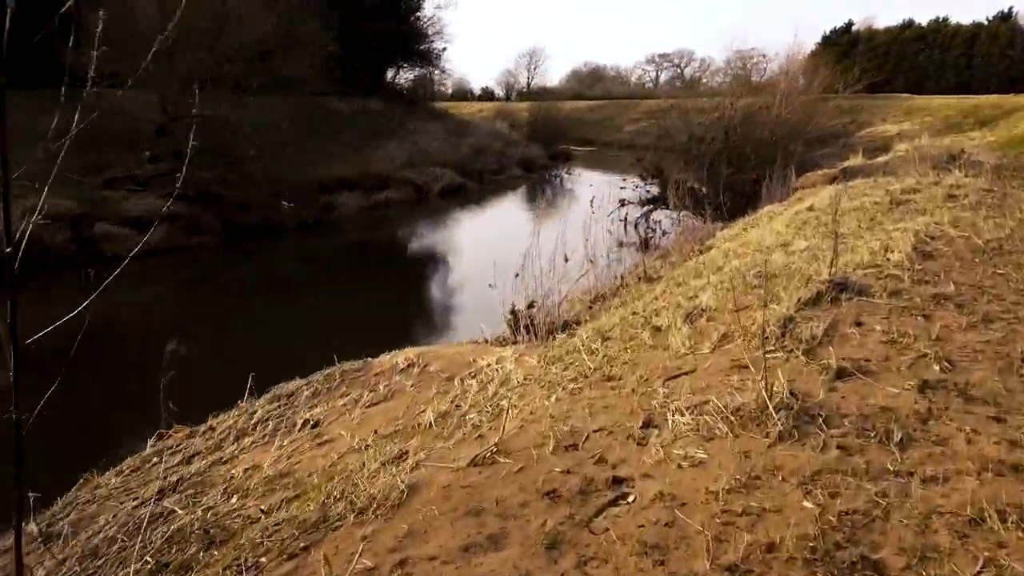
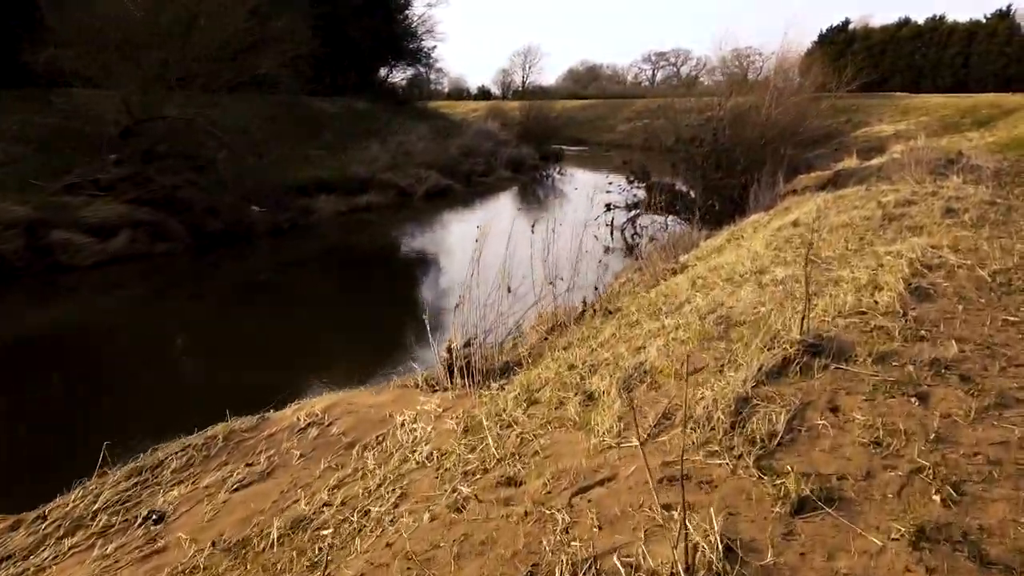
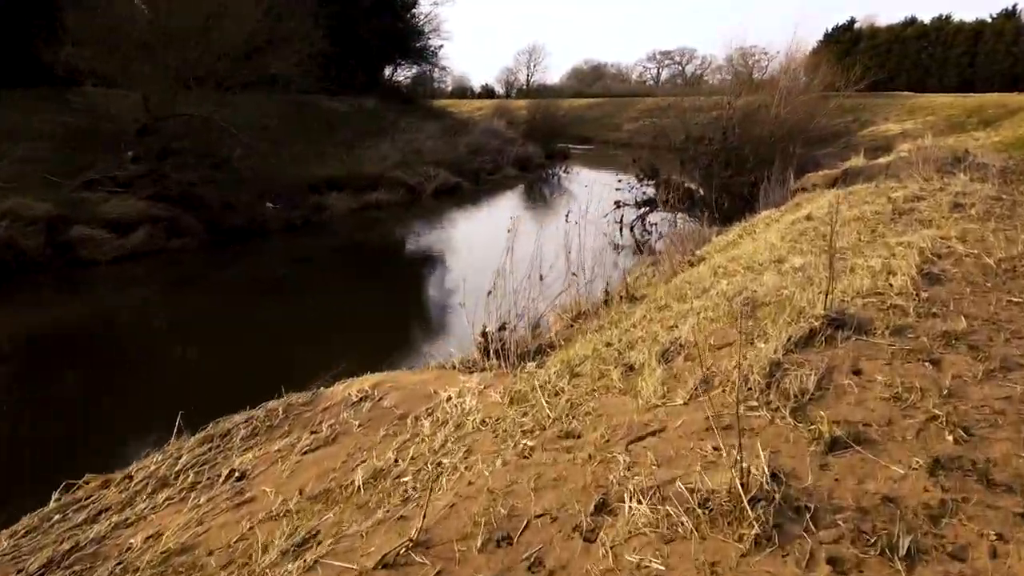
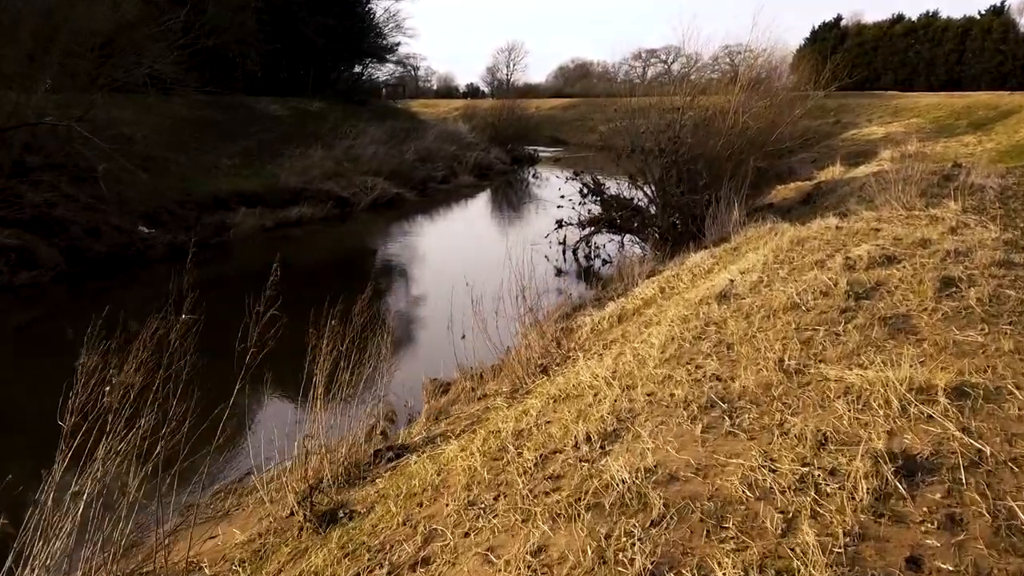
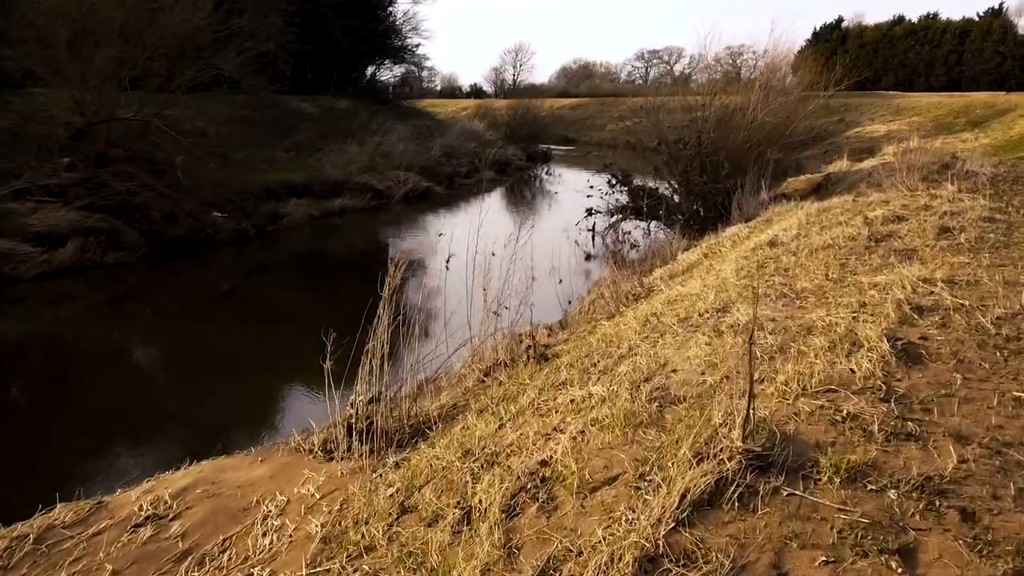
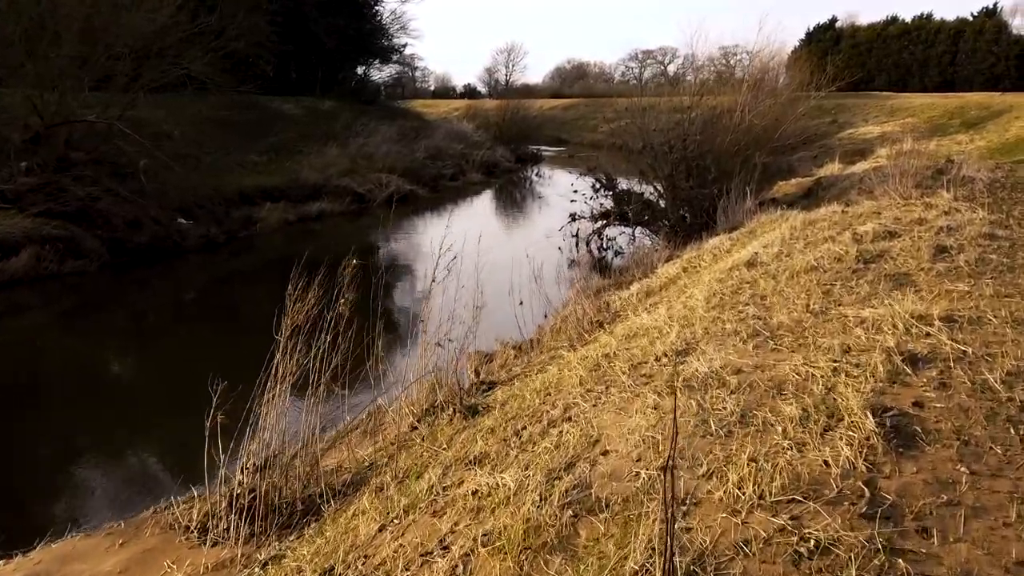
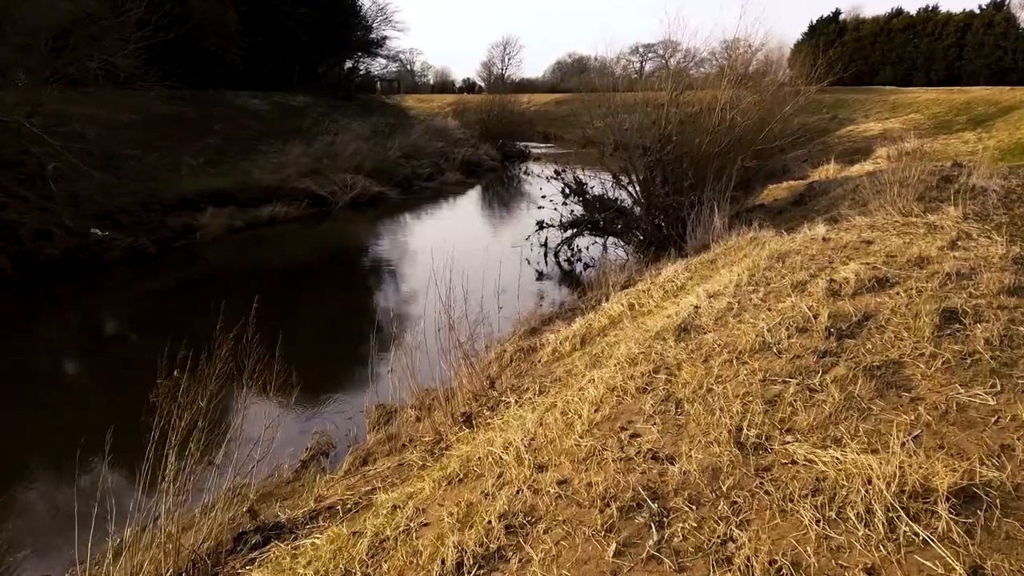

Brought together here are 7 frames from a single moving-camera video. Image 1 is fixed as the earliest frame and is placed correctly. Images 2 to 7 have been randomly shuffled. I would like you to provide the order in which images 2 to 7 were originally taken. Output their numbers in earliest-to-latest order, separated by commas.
3, 2, 5, 6, 4, 7
